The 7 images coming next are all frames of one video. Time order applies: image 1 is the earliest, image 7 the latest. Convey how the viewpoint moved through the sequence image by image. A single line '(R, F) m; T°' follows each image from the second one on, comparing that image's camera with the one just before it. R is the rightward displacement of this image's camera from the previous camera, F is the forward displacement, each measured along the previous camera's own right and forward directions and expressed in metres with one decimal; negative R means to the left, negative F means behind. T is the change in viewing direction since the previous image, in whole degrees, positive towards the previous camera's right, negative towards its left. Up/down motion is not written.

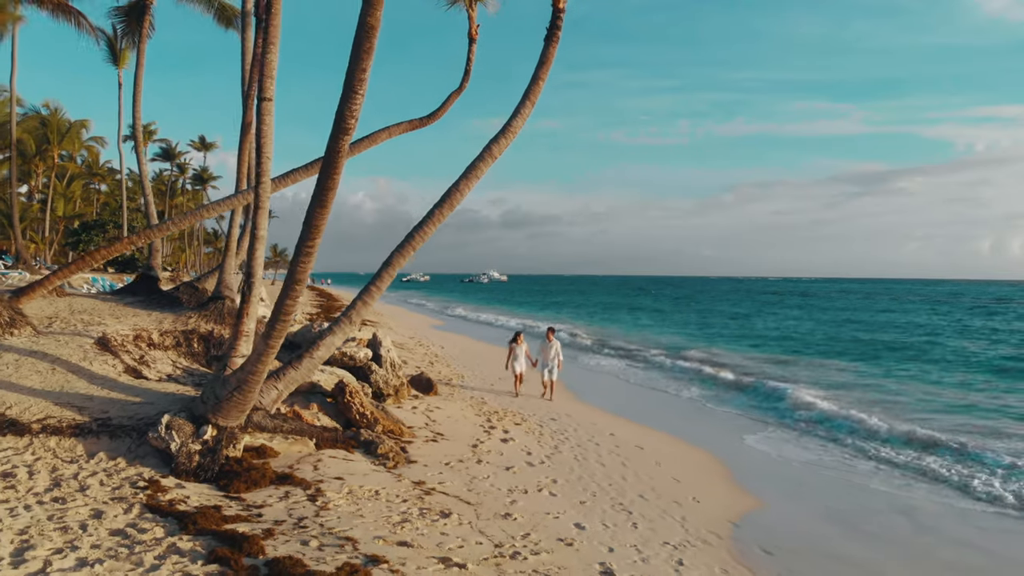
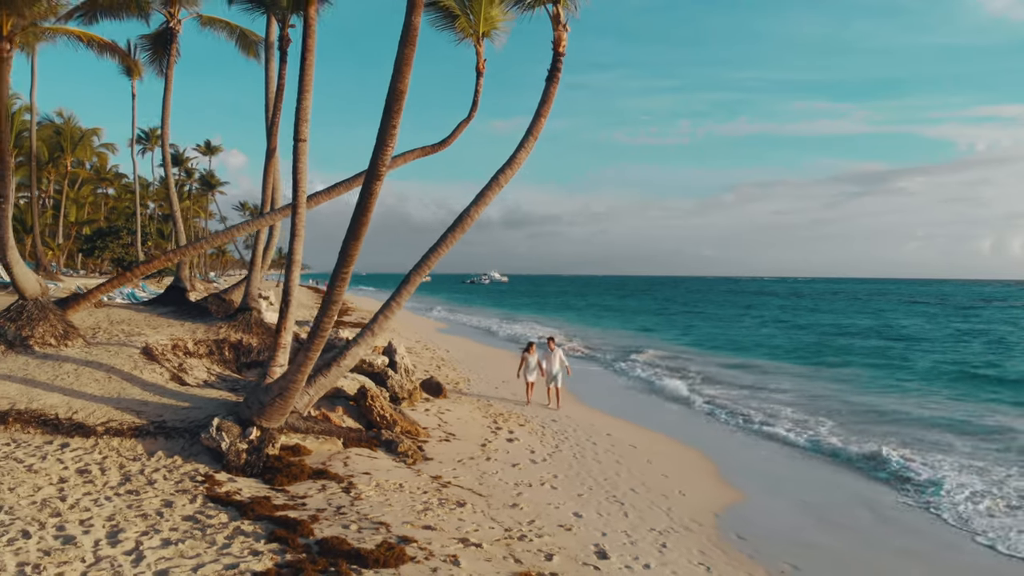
(-0.1, -0.8) m; 0°
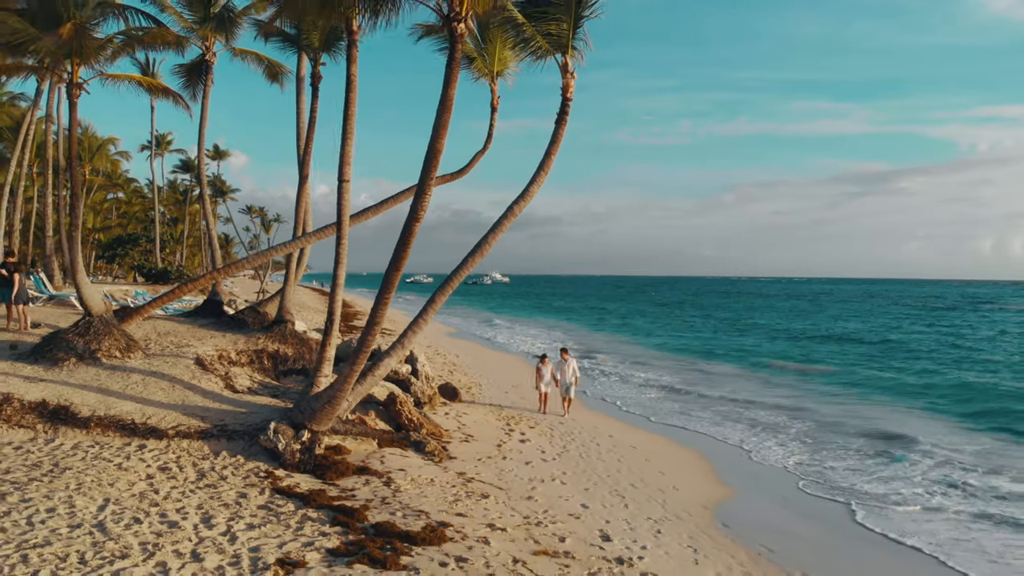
(-0.2, -1.0) m; 0°
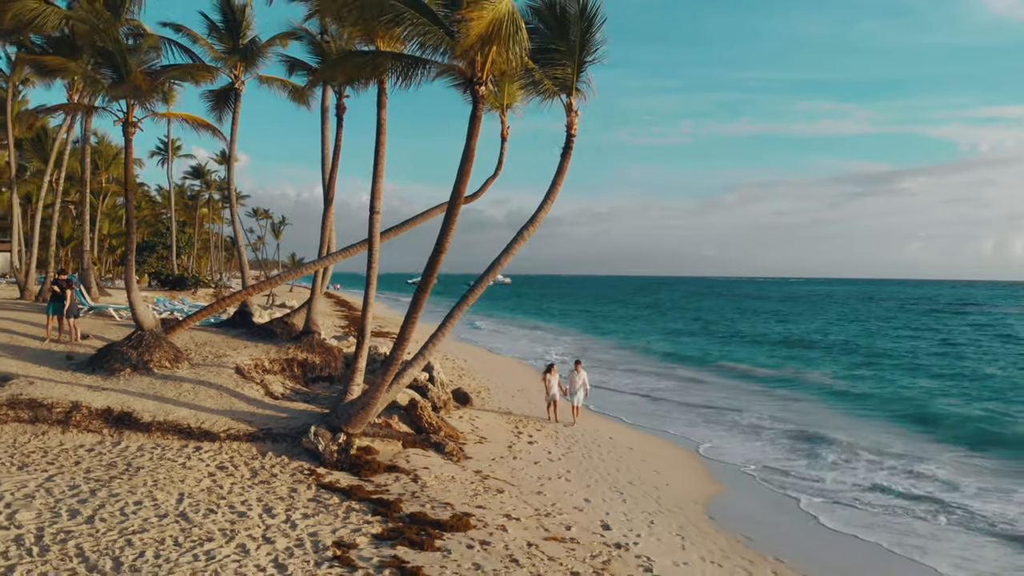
(-0.2, -1.0) m; 0°
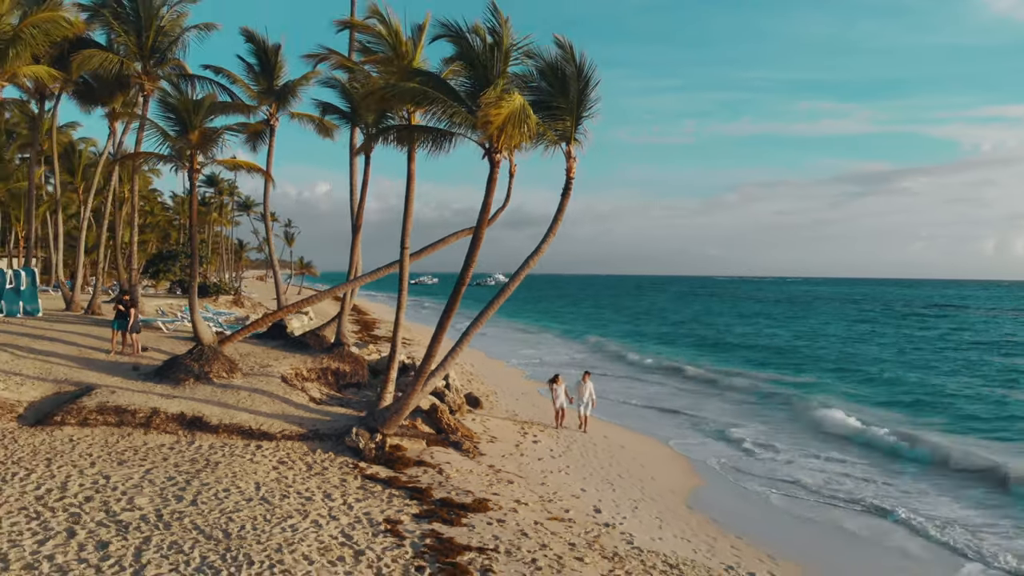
(-0.1, -1.7) m; 0°
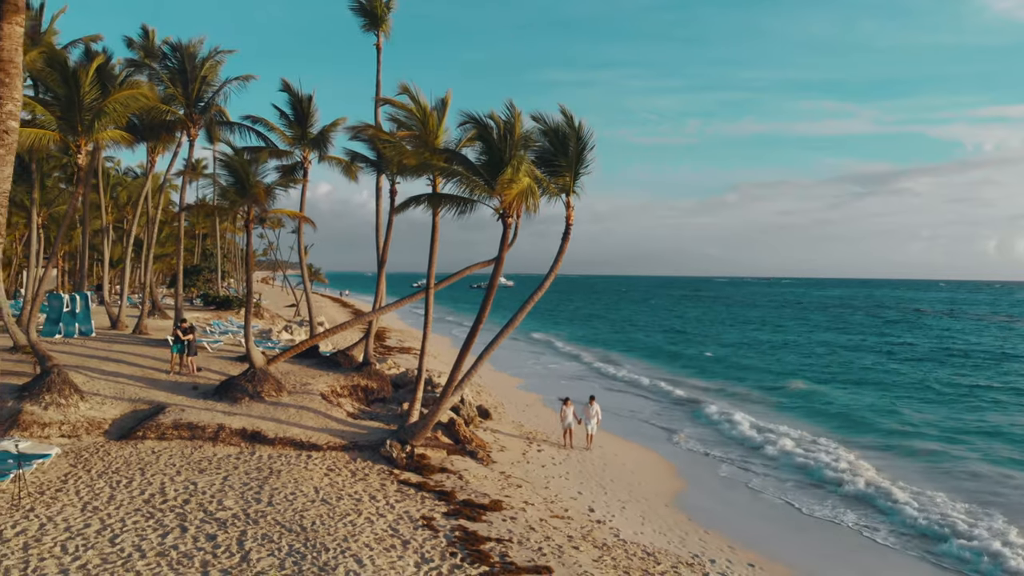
(-0.1, -2.0) m; 0°
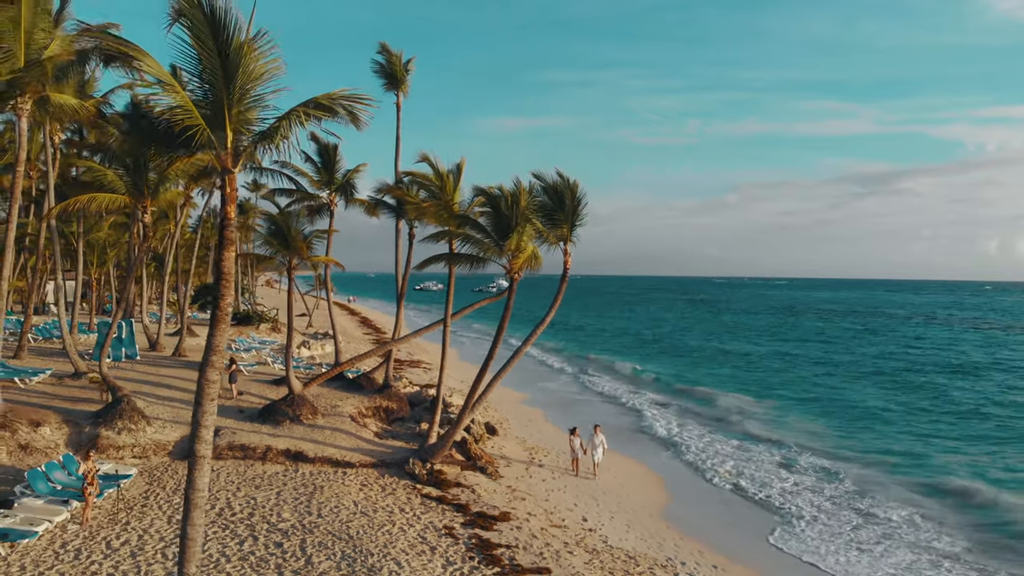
(-0.1, -2.1) m; 0°
